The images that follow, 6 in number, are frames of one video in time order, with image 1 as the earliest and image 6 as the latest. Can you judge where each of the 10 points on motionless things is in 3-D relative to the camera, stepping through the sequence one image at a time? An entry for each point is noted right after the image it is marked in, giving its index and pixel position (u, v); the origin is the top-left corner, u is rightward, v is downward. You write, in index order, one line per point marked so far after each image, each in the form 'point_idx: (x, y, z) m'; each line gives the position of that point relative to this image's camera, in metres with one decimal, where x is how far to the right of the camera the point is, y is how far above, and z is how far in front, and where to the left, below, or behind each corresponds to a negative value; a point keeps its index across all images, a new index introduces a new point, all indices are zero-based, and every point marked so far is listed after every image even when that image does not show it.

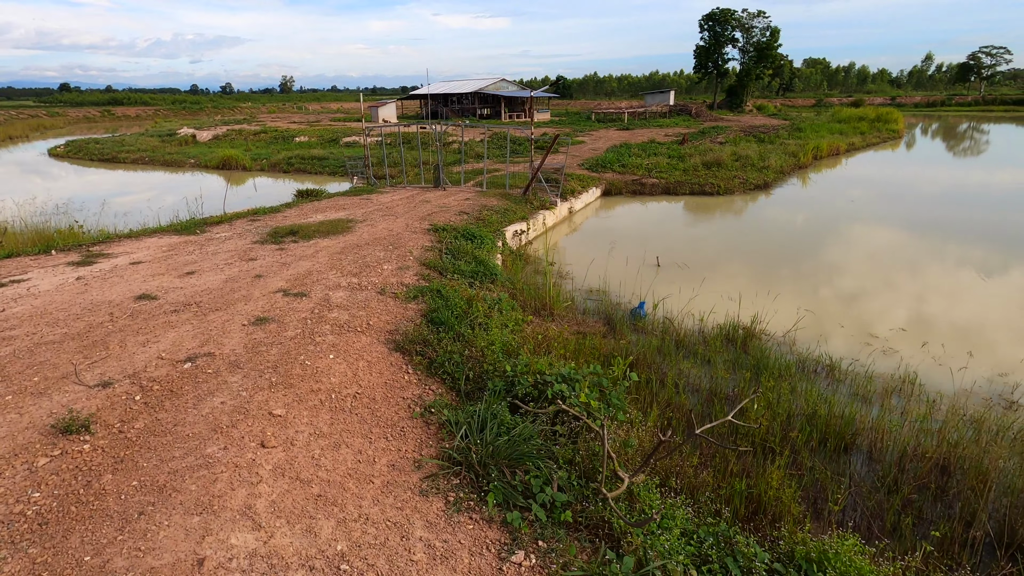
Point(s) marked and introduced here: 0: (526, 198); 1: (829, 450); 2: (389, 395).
0: (+0.4, +2.2, +13.1) m
1: (+2.7, -1.4, +4.6) m
2: (-1.0, -0.9, +4.3) m
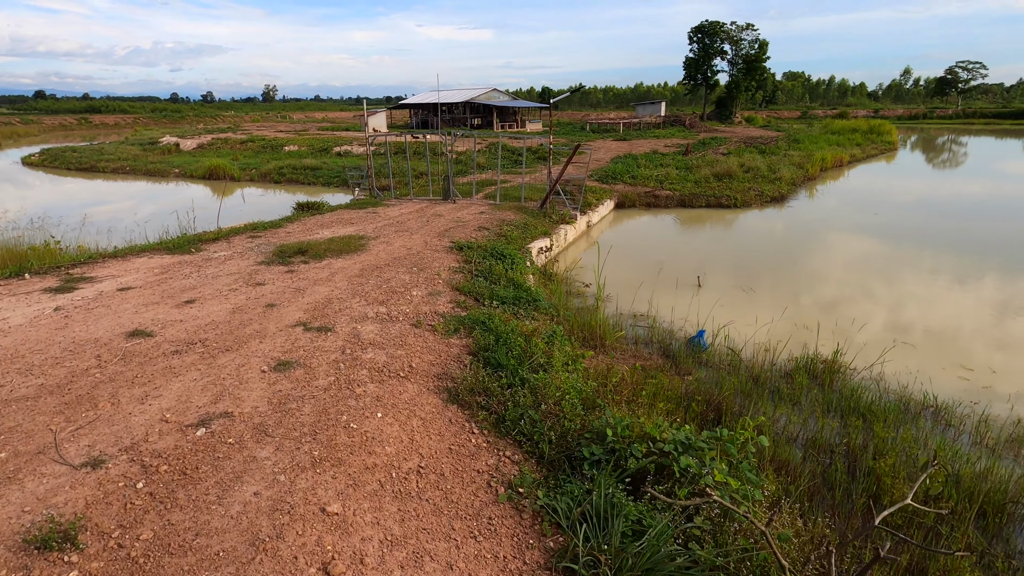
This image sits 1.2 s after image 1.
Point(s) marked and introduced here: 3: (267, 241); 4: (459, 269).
0: (+0.8, +1.8, +12.3) m
1: (+3.4, -1.7, +3.8) m
2: (-0.3, -1.2, +3.4) m
3: (-4.2, +0.8, +9.2) m
4: (-0.7, +0.3, +7.5) m
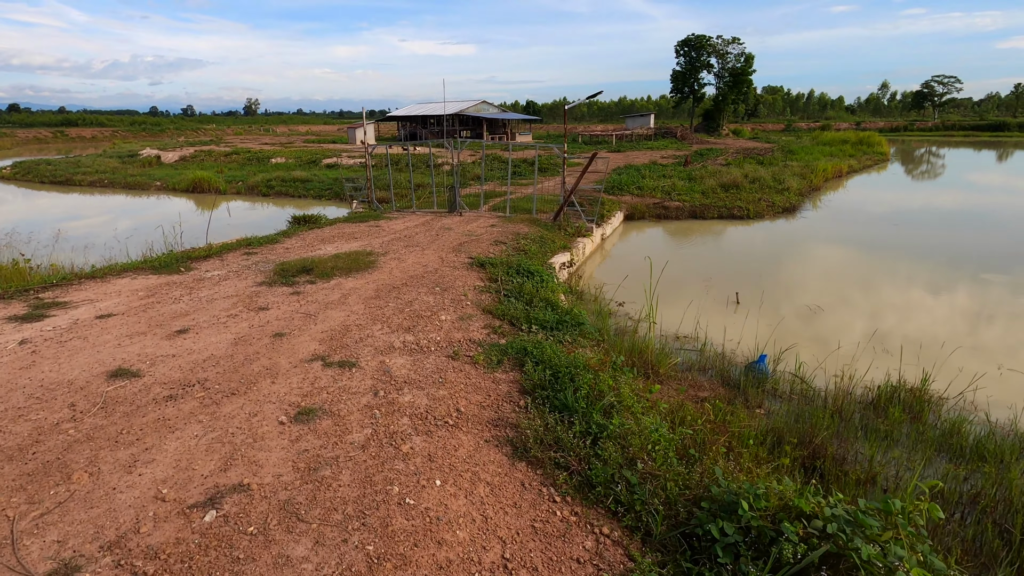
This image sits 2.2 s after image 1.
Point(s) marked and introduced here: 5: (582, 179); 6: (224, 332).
0: (+1.0, +1.4, +11.6) m
1: (+3.9, -1.8, +3.1) m
2: (+0.2, -1.3, +2.6) m
3: (-3.9, +0.5, +8.3) m
4: (-0.3, 0.0, +6.8) m
5: (+1.9, +2.8, +13.1) m
6: (-2.8, -0.4, +5.2) m
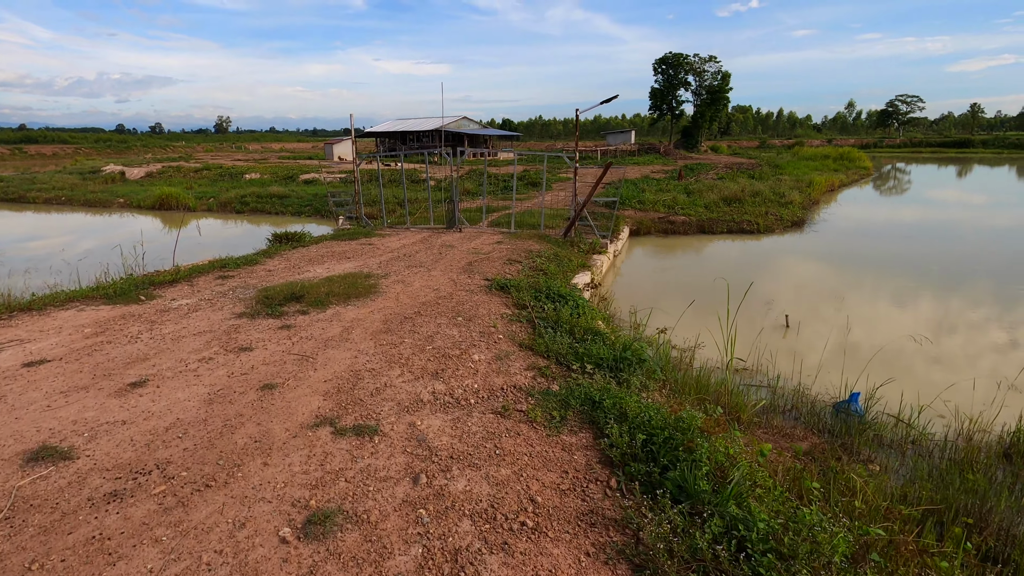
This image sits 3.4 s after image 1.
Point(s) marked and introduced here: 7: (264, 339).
0: (+1.2, +0.9, +10.6) m
1: (+4.5, -2.0, +2.1) m
2: (+0.8, -1.5, +1.5) m
3: (-3.6, +0.1, +7.0) m
4: (+0.1, -0.3, +5.6) m
5: (+2.0, +2.3, +12.1) m
6: (-2.4, -0.7, +3.9) m
7: (-2.3, -0.5, +4.9) m
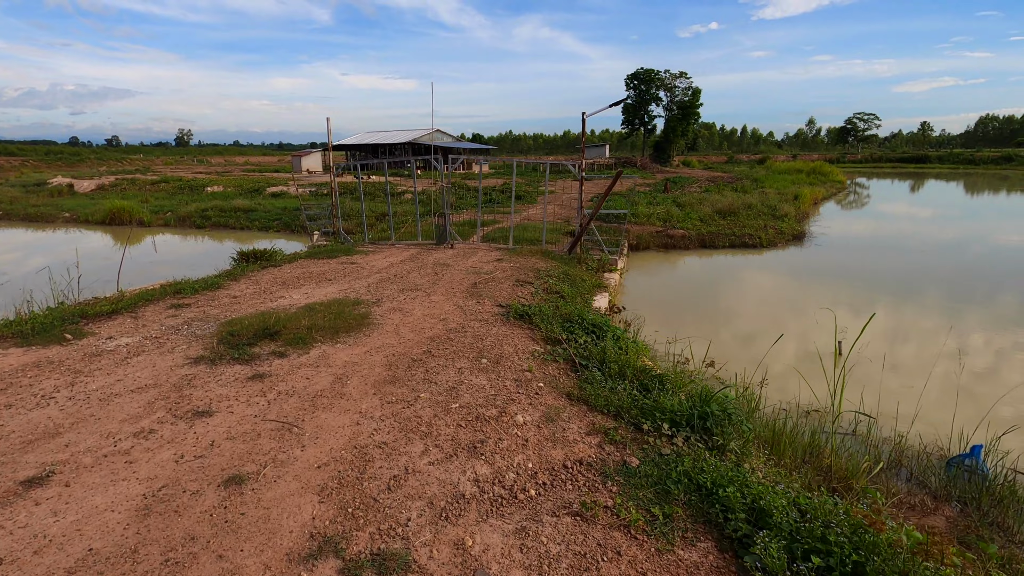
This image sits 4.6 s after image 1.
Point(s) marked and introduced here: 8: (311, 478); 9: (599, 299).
0: (+1.2, +0.6, +9.5) m
1: (+5.0, -2.1, +1.2) m
2: (+1.3, -1.7, +0.4) m
3: (-3.3, -0.3, +5.7) m
4: (+0.4, -0.6, +4.5) m
5: (+1.9, +1.8, +11.2) m
6: (-2.0, -1.0, +2.7) m
7: (-1.9, -0.7, +3.6) m
8: (-1.0, -1.0, +2.7) m
9: (+1.2, -0.1, +7.4) m
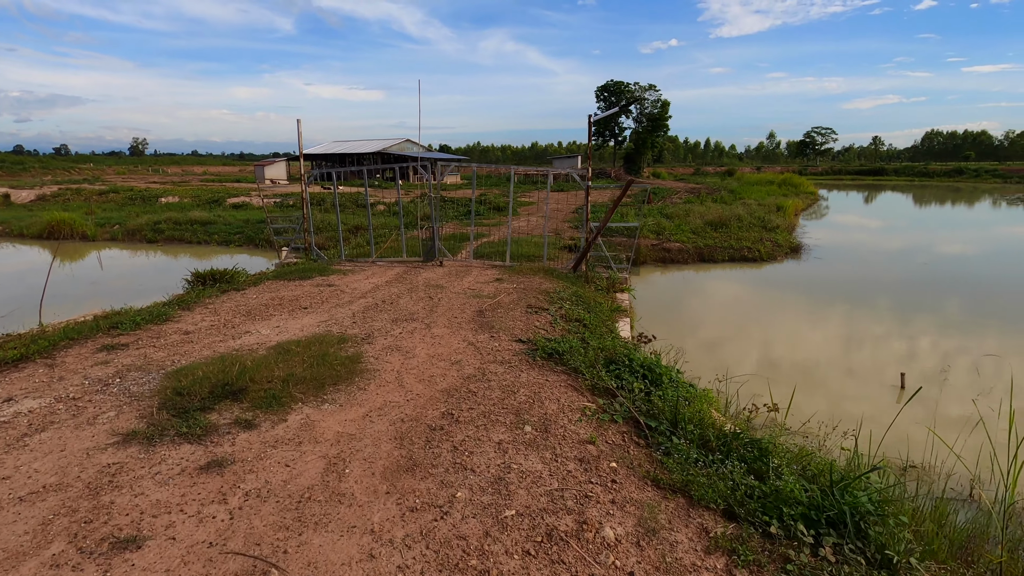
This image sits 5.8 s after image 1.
0: (+1.2, +0.2, +8.5) m
1: (+5.5, -2.2, +0.4) m
2: (+1.9, -1.8, -0.6) m
3: (-3.1, -0.6, +4.5) m
4: (+0.7, -0.8, +3.5) m
5: (+1.7, +1.5, +10.2) m
6: (-1.5, -1.2, +1.5) m
7: (-1.6, -1.0, +2.4) m
8: (-0.6, -1.2, +1.6) m
9: (+1.3, -0.4, +6.4) m
